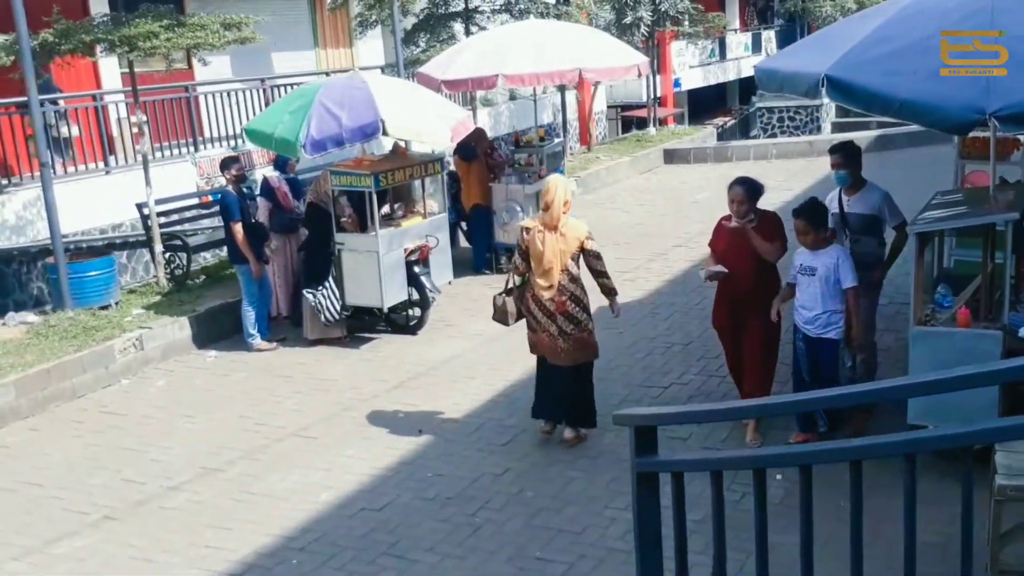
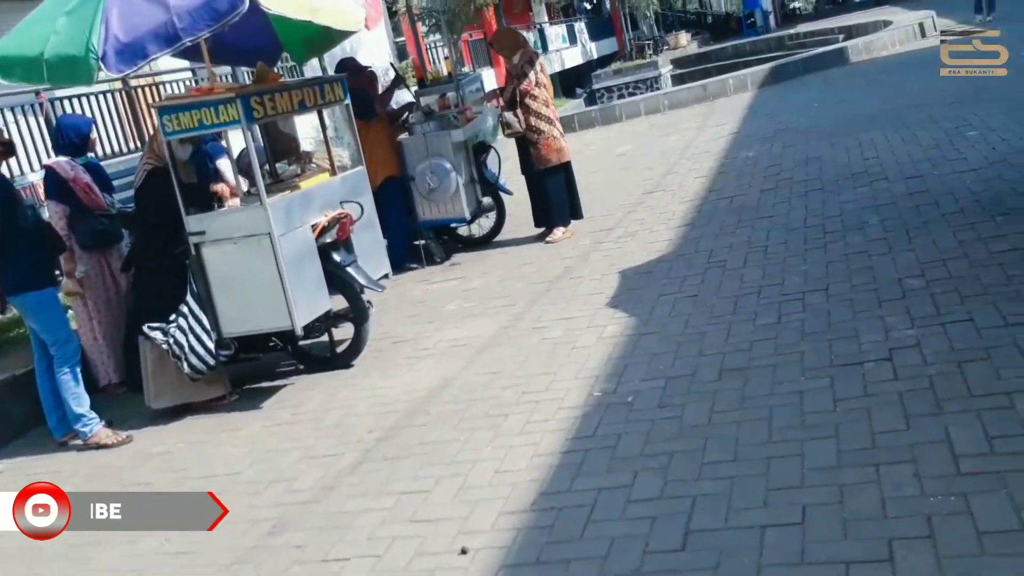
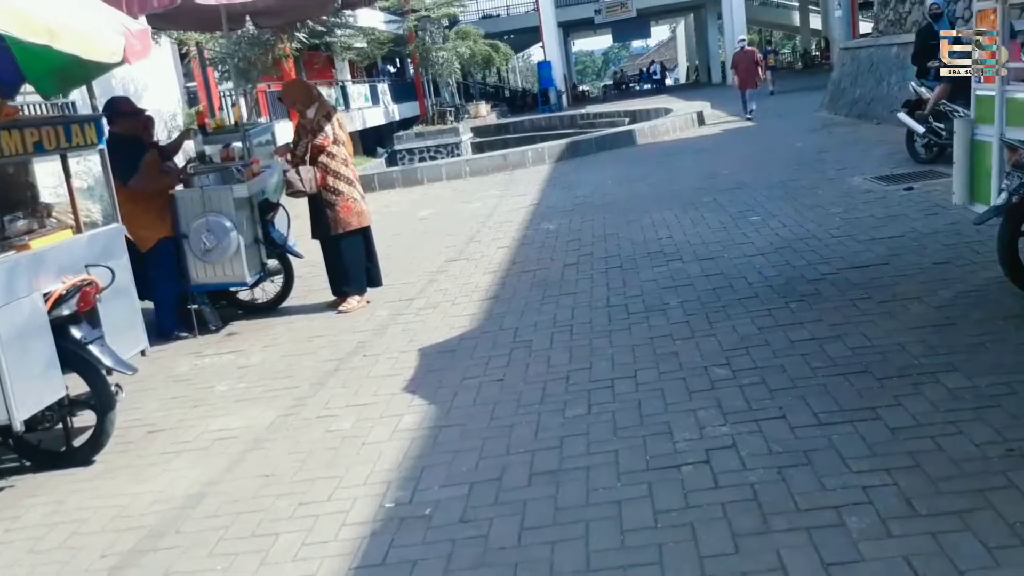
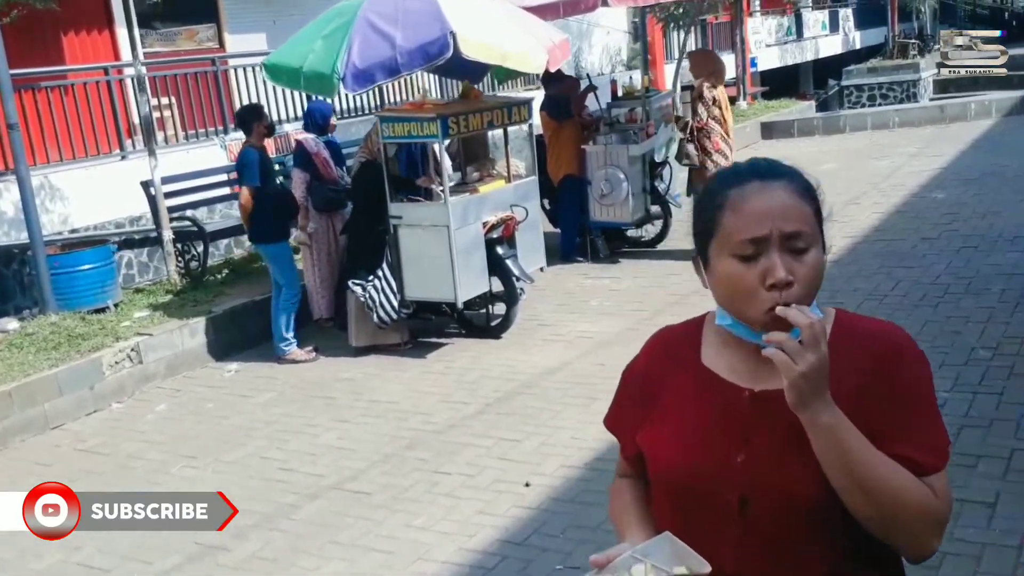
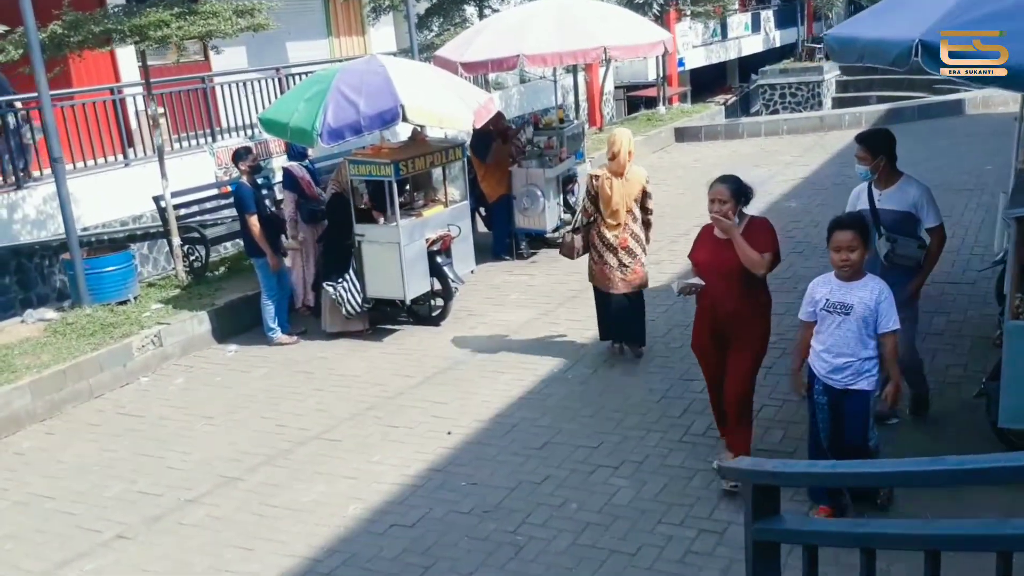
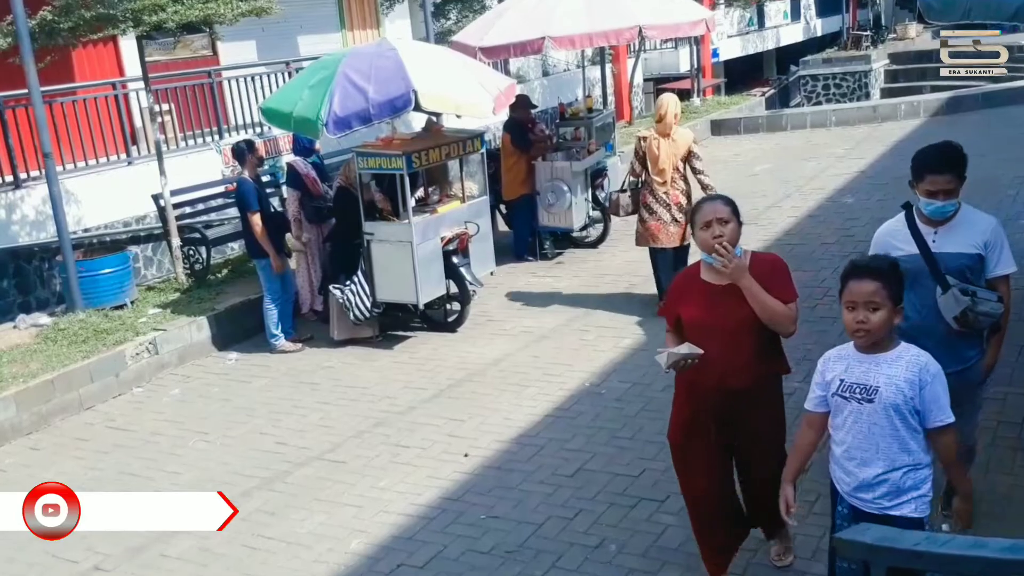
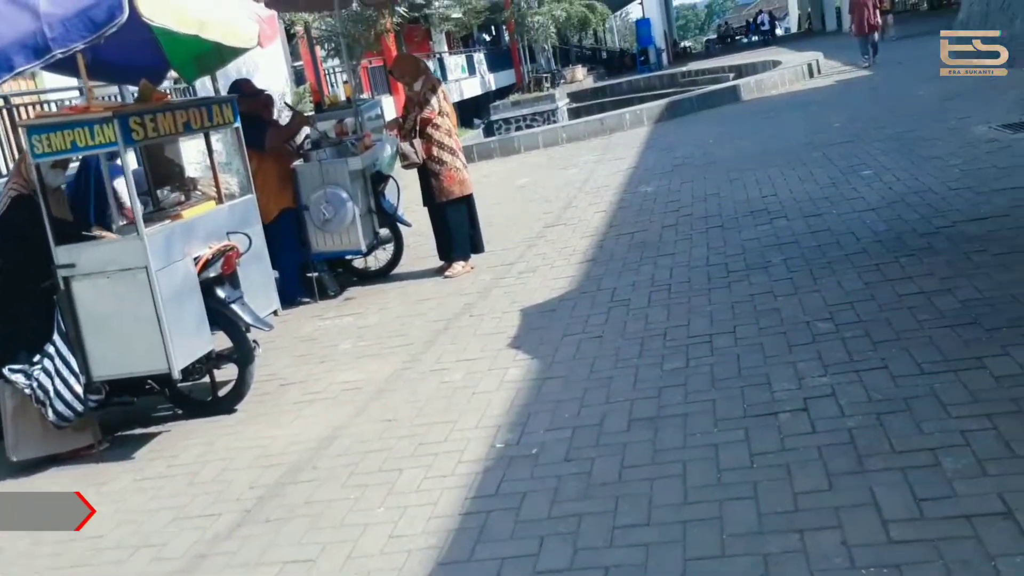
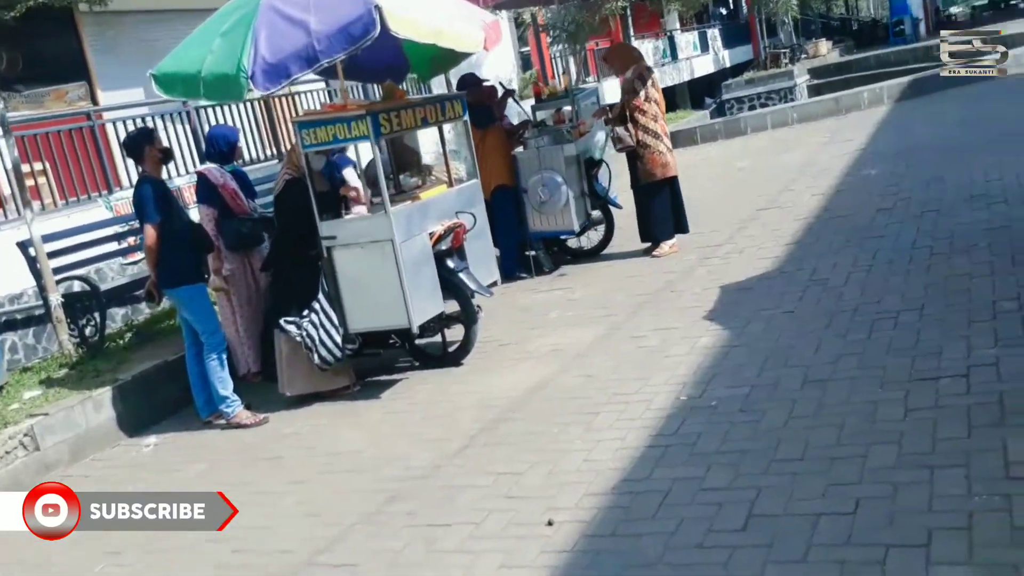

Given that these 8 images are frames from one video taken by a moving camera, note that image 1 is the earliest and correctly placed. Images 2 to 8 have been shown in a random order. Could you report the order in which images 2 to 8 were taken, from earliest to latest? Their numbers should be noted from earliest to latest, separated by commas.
5, 6, 4, 8, 2, 7, 3
